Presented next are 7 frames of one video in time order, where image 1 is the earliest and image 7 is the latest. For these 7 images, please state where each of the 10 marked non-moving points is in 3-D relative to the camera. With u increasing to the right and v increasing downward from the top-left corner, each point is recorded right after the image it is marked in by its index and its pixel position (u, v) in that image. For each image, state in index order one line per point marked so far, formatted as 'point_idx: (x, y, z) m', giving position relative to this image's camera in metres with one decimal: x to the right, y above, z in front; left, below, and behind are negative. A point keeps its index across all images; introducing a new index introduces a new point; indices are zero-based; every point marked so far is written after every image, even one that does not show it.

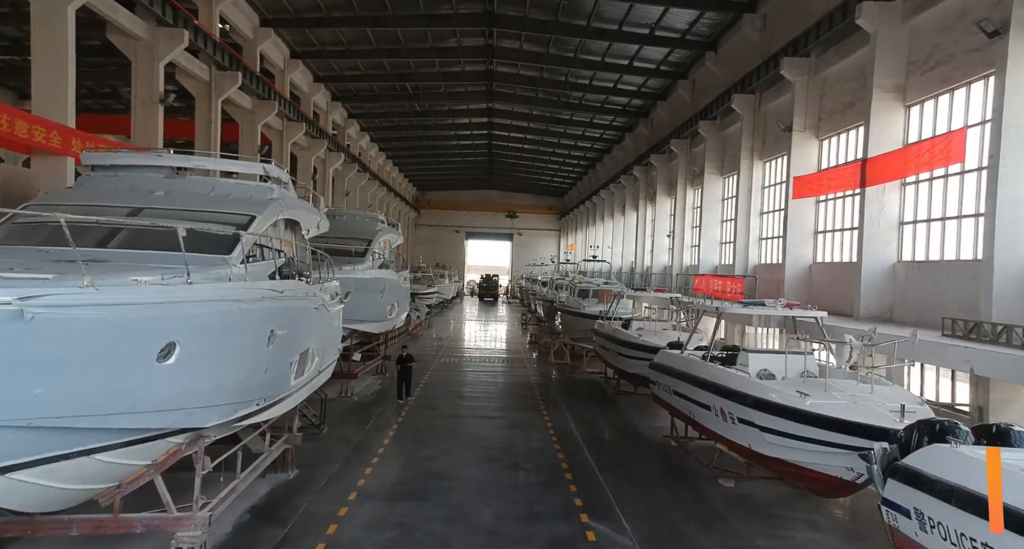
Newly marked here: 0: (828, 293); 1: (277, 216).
0: (+6.4, -0.4, +9.2) m
1: (-2.6, +0.7, +5.1) m
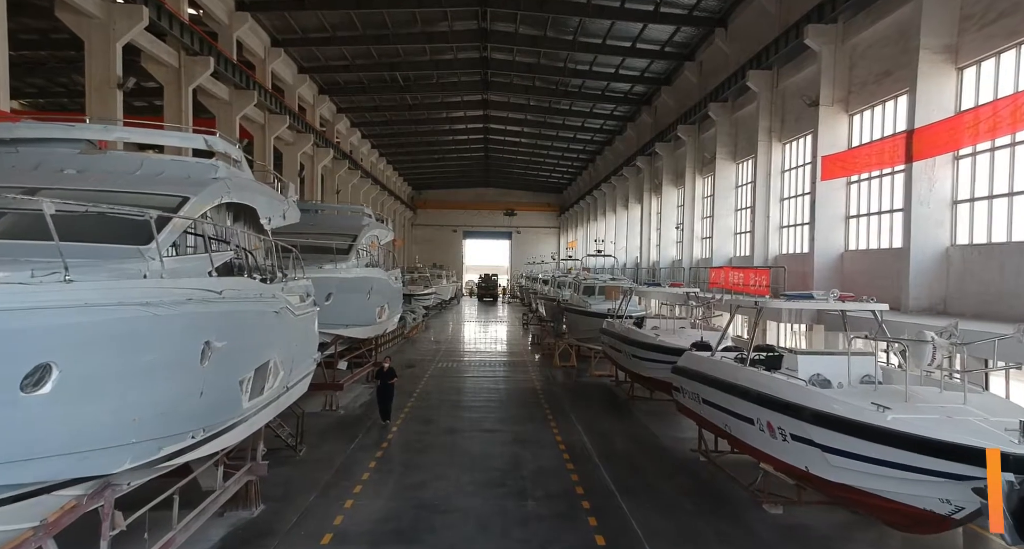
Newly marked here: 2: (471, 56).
0: (+6.4, -0.2, +8.3) m
1: (-2.6, +0.7, +4.1) m
2: (-1.7, +8.7, +18.0) m
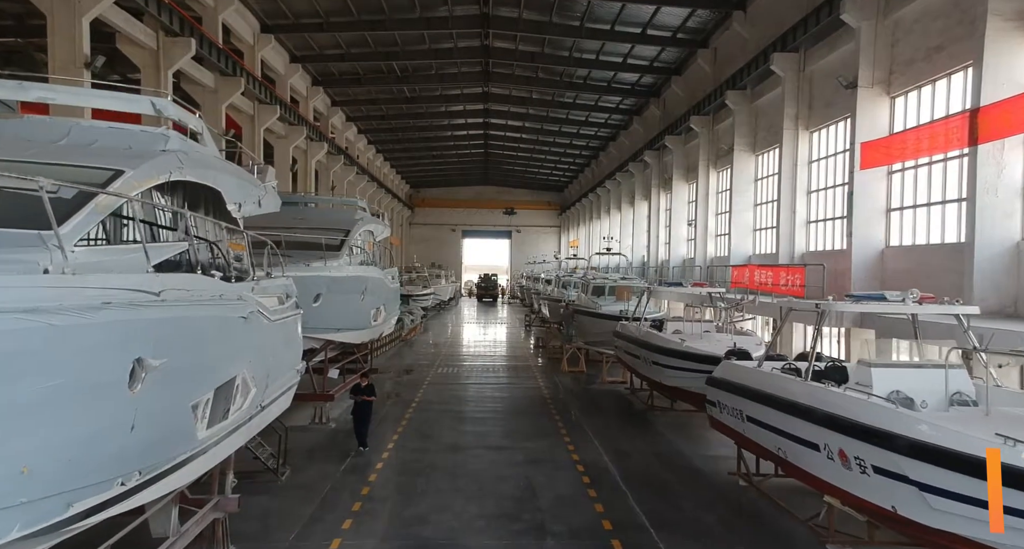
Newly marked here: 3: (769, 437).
0: (+6.6, -0.1, +7.5) m
1: (-2.4, +0.7, +3.3) m
2: (-1.6, +8.7, +17.2) m
3: (+2.7, -1.7, +4.8) m
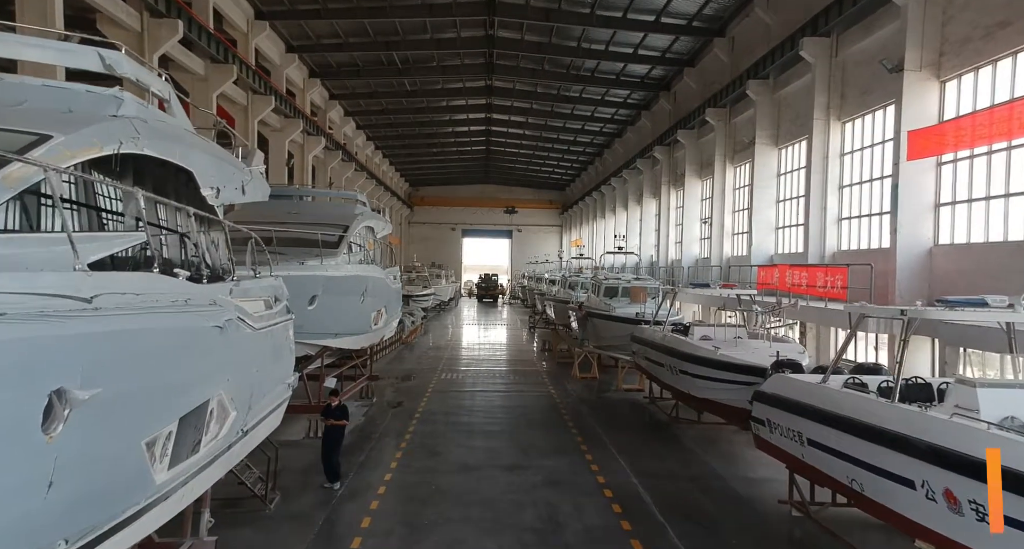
0: (+6.8, -0.2, +6.8) m
1: (-2.2, +0.7, +2.6) m
2: (-1.3, +8.7, +16.5) m
3: (+3.0, -1.7, +4.1) m
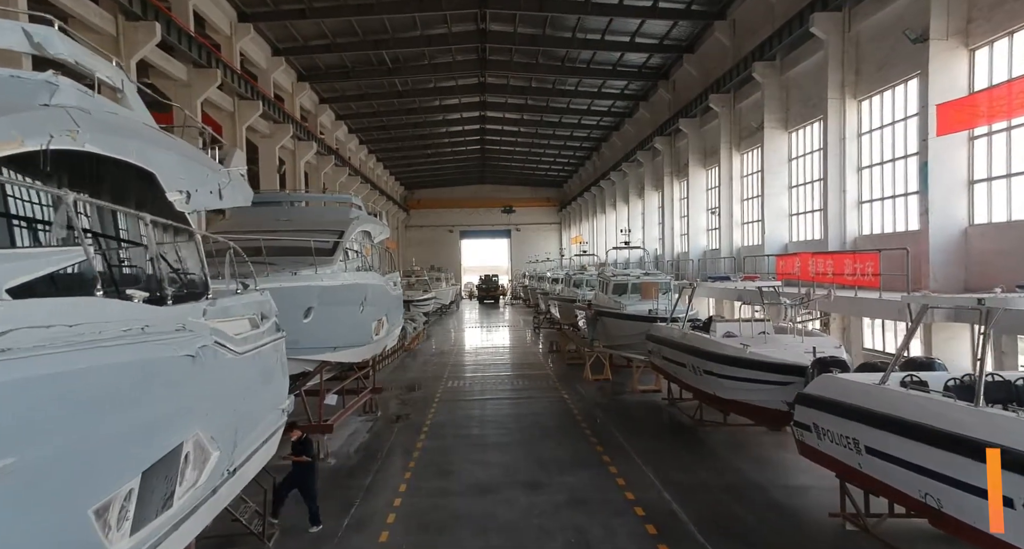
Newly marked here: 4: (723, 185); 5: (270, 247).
0: (+7.0, +0.1, +6.4) m
1: (-2.1, +0.6, +2.1) m
2: (-1.6, +8.6, +16.0) m
3: (+3.2, -1.6, +3.7) m
4: (+6.3, +2.6, +13.4) m
5: (-3.6, +0.4, +6.7) m
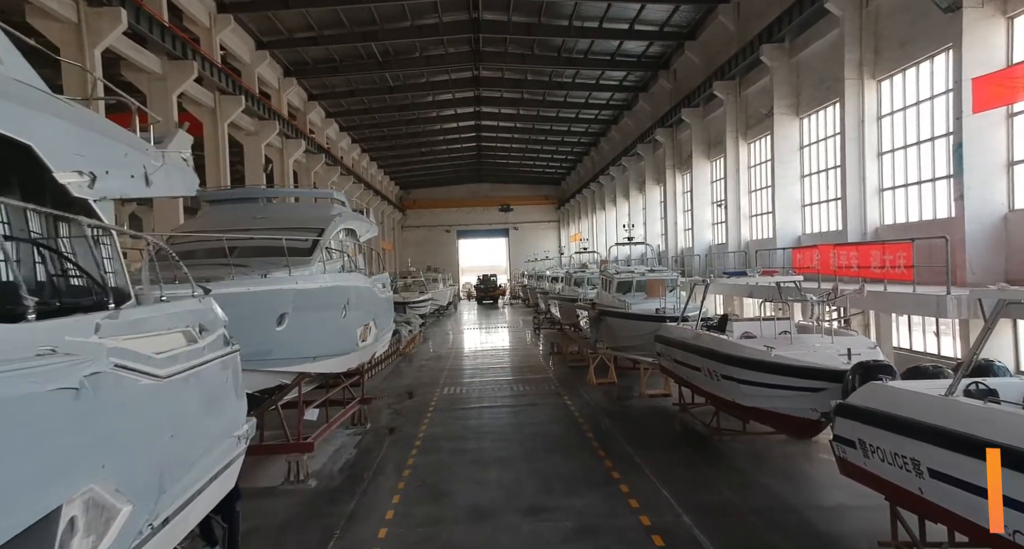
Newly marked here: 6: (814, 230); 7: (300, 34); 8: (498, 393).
0: (+6.9, +0.3, +5.8) m
1: (-2.1, +0.6, +1.5) m
2: (-1.8, +8.6, +15.4) m
3: (+3.2, -1.6, +3.0) m
4: (+6.1, +2.8, +12.8) m
5: (-3.6, +0.4, +6.1) m
6: (+6.8, +1.0, +10.2) m
7: (-6.9, +7.9, +14.9) m
8: (-0.3, -2.7, +10.3) m
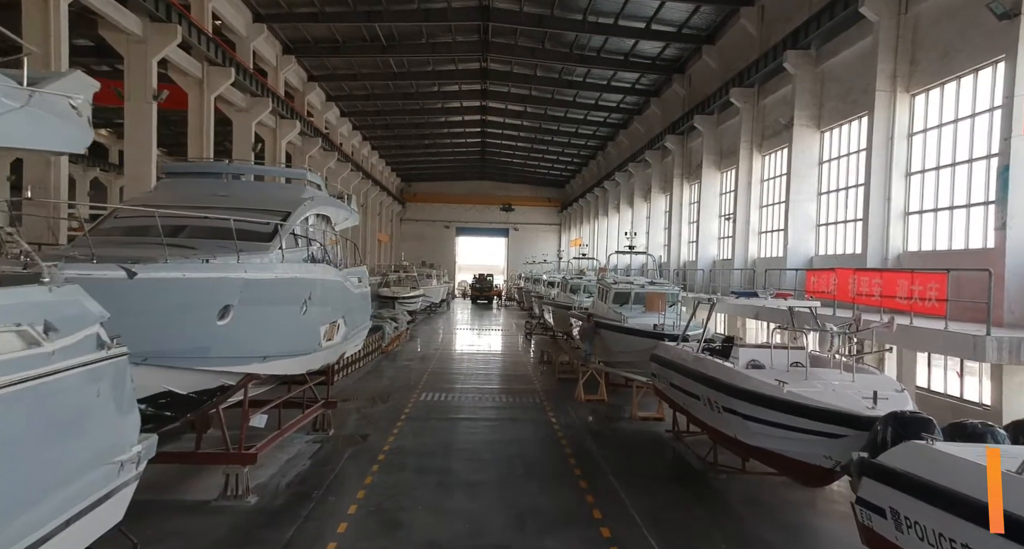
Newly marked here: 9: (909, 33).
0: (+6.7, -0.3, +5.1) m
1: (-2.3, +0.7, +0.8) m
2: (-1.4, +8.7, +14.7) m
3: (+2.9, -1.8, +2.3) m
4: (+6.1, +2.3, +12.1) m
5: (-3.8, +0.6, +5.3) m
6: (+6.6, +0.5, +9.5) m
7: (-6.6, +8.3, +14.2) m
8: (-0.7, -2.7, +9.6) m
9: (+6.7, +4.1, +7.7) m
